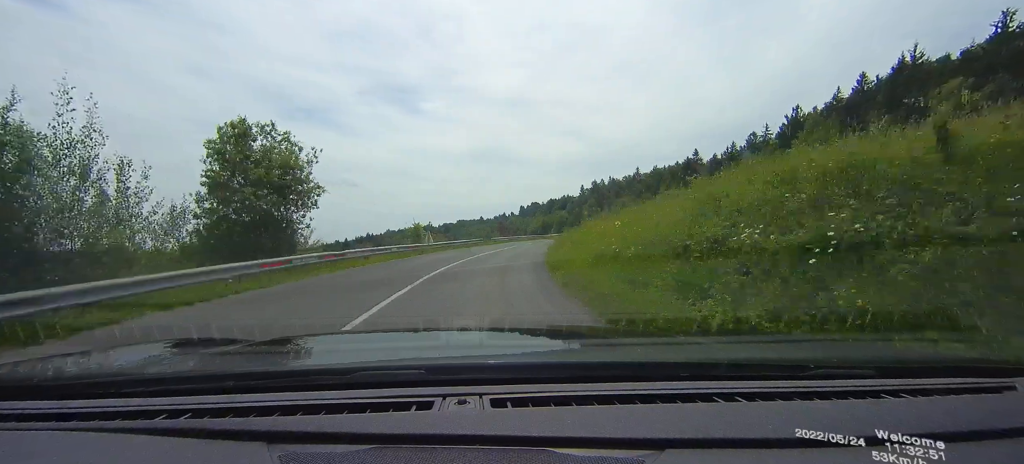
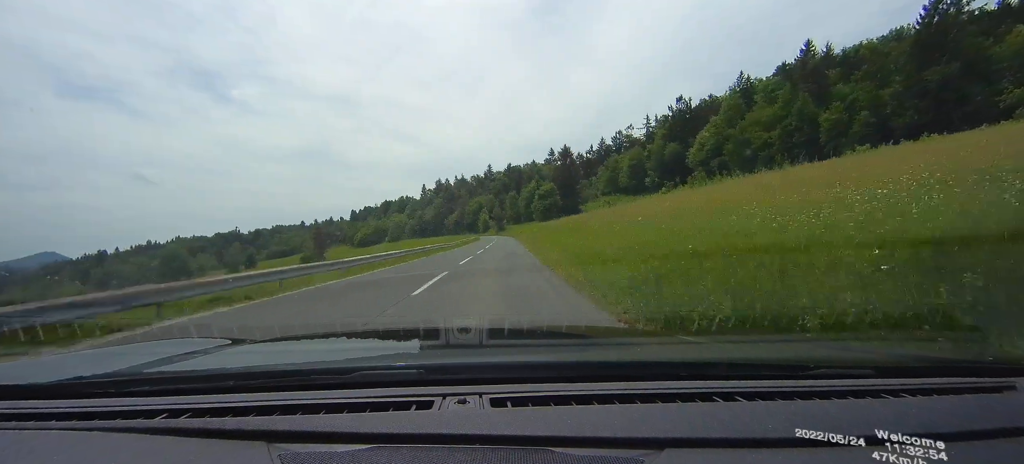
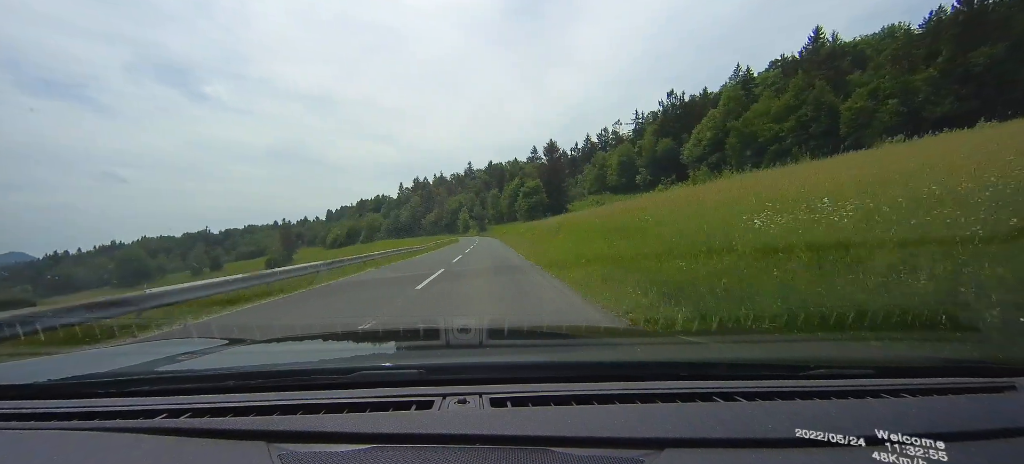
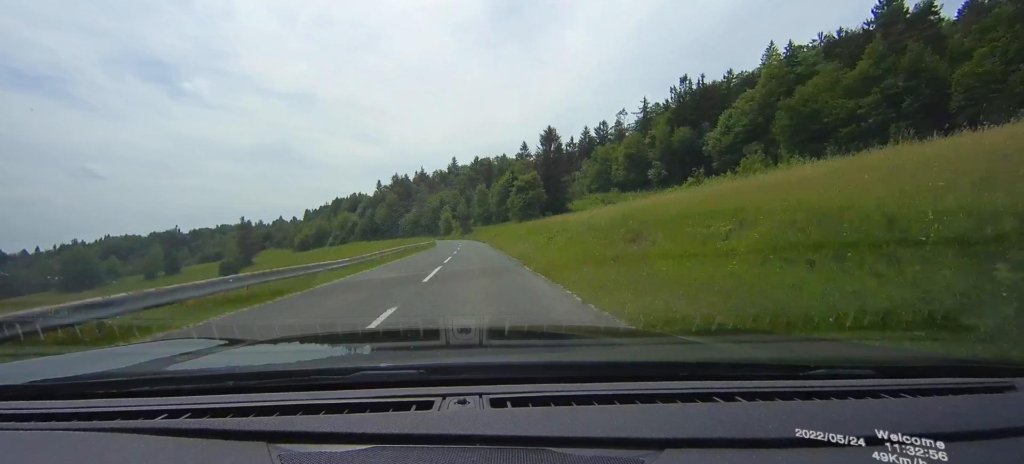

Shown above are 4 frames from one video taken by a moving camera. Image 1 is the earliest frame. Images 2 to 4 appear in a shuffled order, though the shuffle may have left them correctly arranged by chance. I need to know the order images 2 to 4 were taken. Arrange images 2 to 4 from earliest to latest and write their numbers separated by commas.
2, 3, 4
